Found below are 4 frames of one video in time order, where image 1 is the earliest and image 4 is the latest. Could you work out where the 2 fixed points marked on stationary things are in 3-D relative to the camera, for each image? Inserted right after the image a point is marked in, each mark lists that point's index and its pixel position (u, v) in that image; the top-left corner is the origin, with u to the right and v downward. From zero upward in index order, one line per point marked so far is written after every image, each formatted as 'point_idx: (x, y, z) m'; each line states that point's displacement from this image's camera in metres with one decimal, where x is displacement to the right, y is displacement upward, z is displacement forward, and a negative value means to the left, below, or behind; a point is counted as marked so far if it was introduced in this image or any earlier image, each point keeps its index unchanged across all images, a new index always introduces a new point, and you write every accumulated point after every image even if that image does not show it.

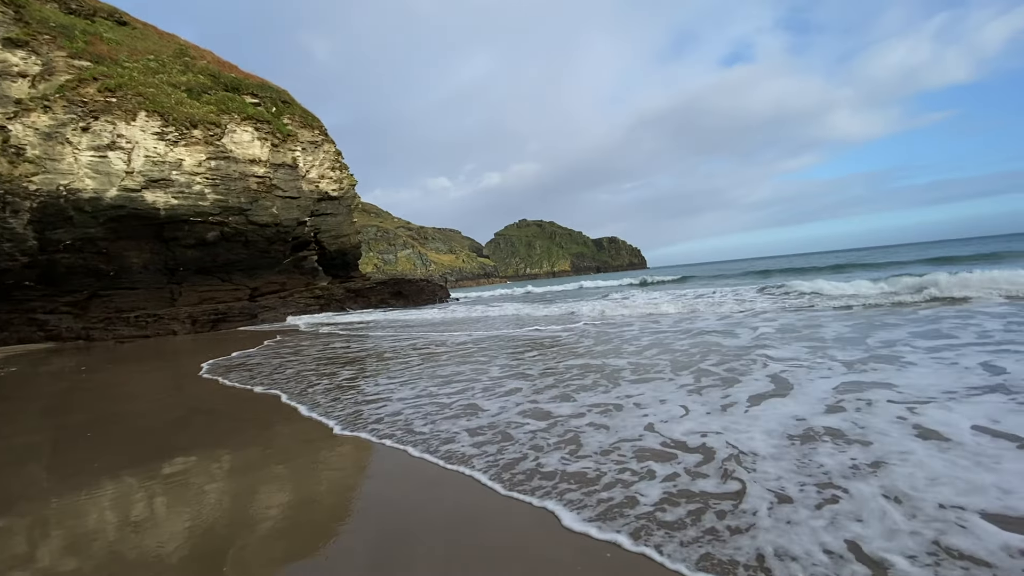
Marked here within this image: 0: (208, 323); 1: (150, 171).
0: (-11.9, -1.4, +19.4) m
1: (-13.7, +4.4, +18.6) m
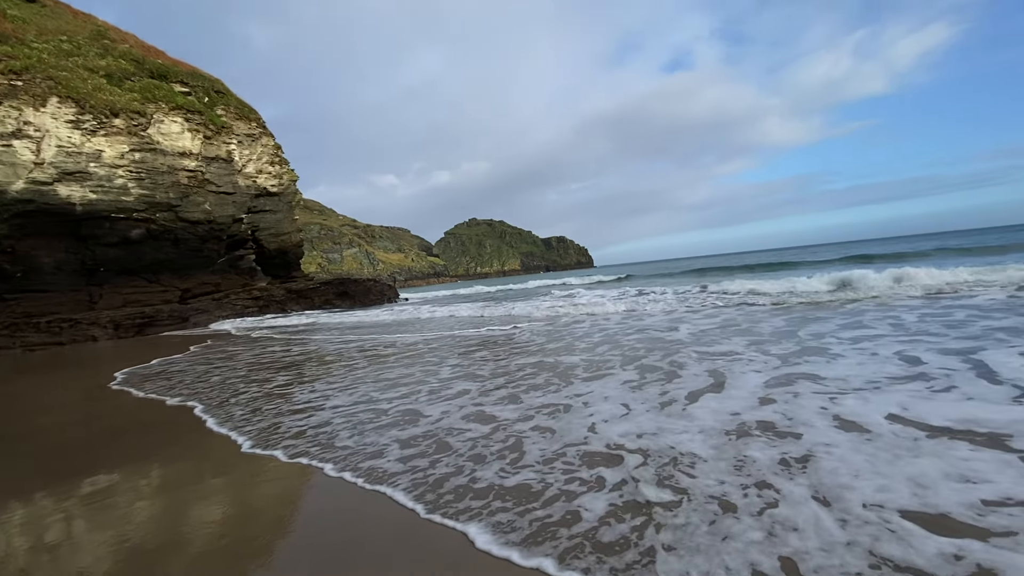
0: (-13.8, -1.4, +17.9) m
1: (-15.5, +4.4, +17.0) m
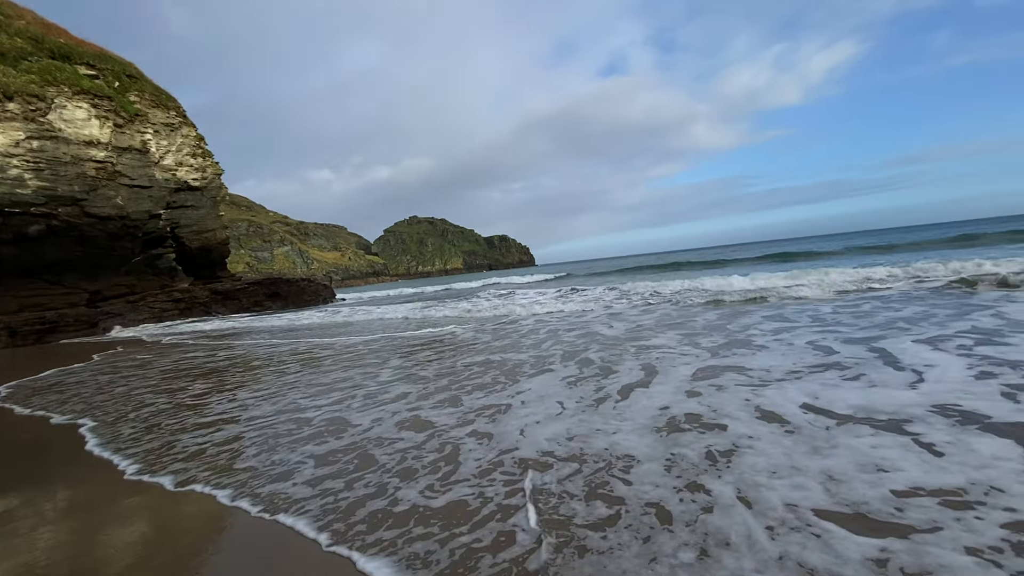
0: (-15.8, -1.5, +16.2) m
1: (-17.4, +4.3, +15.0) m
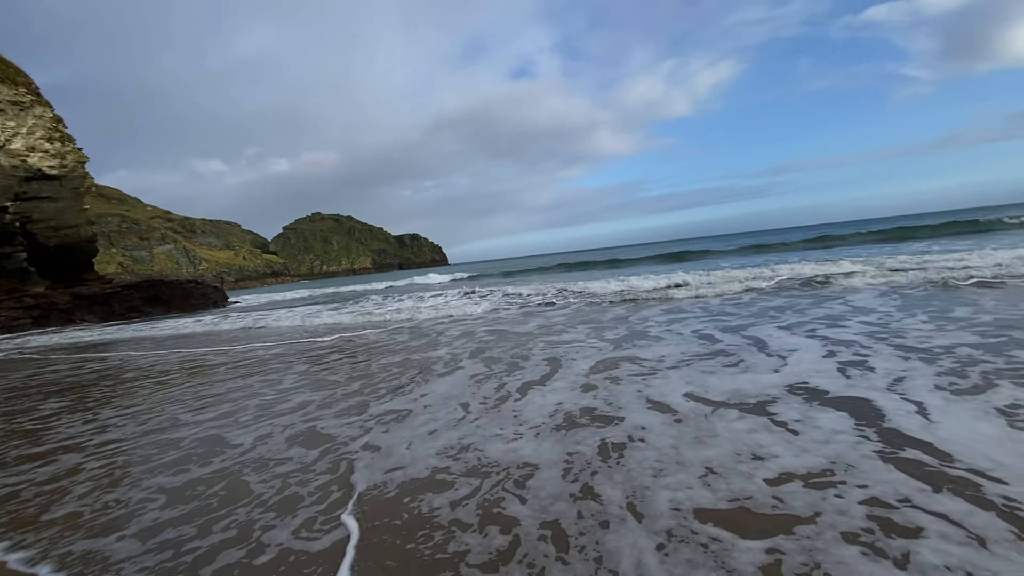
0: (-18.4, -1.7, +13.2) m
1: (-19.9, +4.1, +11.7) m
